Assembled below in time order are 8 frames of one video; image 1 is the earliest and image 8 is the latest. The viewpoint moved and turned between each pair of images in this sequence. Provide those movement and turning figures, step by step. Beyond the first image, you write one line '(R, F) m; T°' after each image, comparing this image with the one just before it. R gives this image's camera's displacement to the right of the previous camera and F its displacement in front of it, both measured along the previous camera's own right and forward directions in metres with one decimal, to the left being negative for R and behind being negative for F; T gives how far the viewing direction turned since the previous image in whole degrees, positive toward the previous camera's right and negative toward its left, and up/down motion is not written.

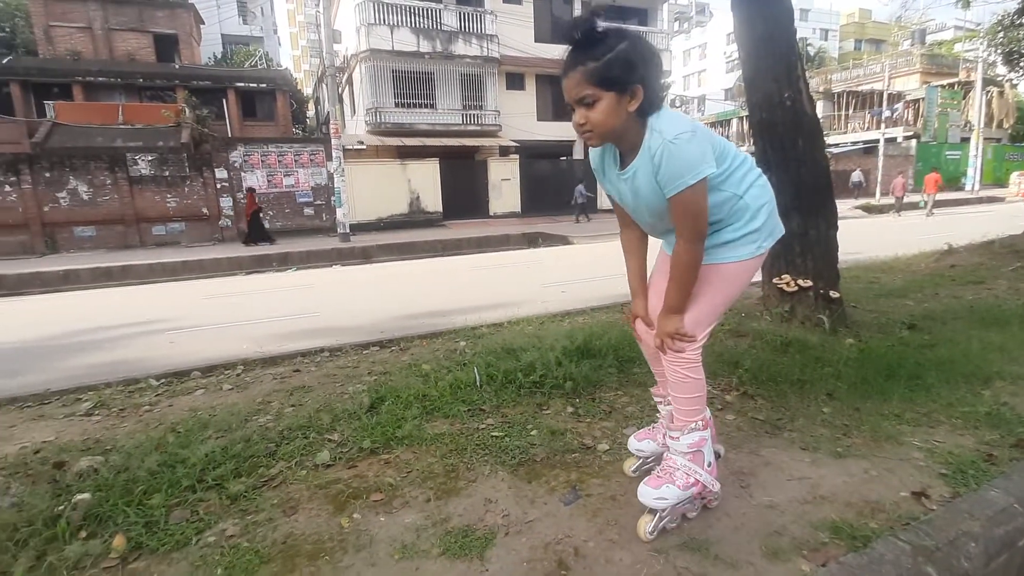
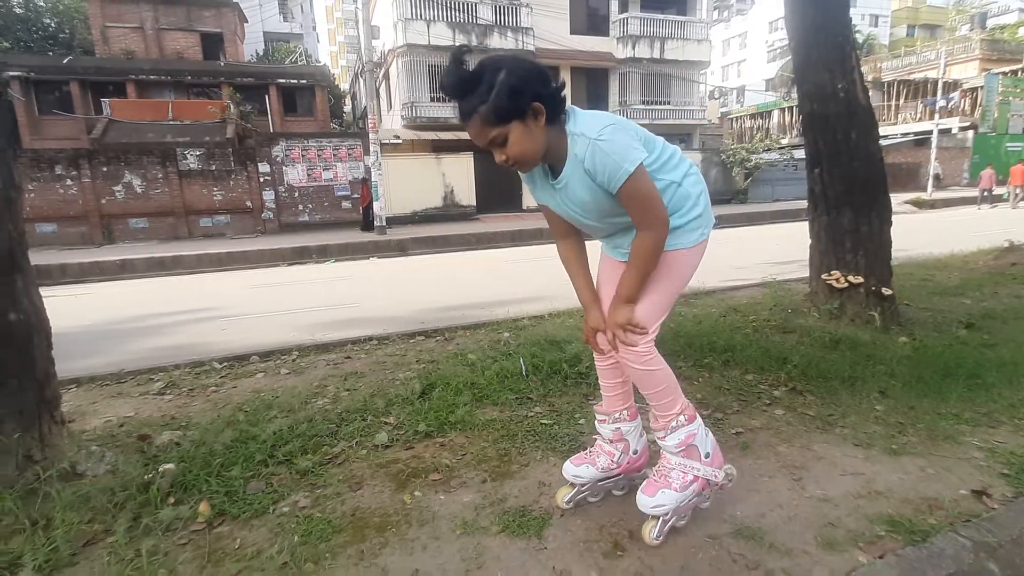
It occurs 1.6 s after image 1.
(-0.1, -0.1) m; -3°
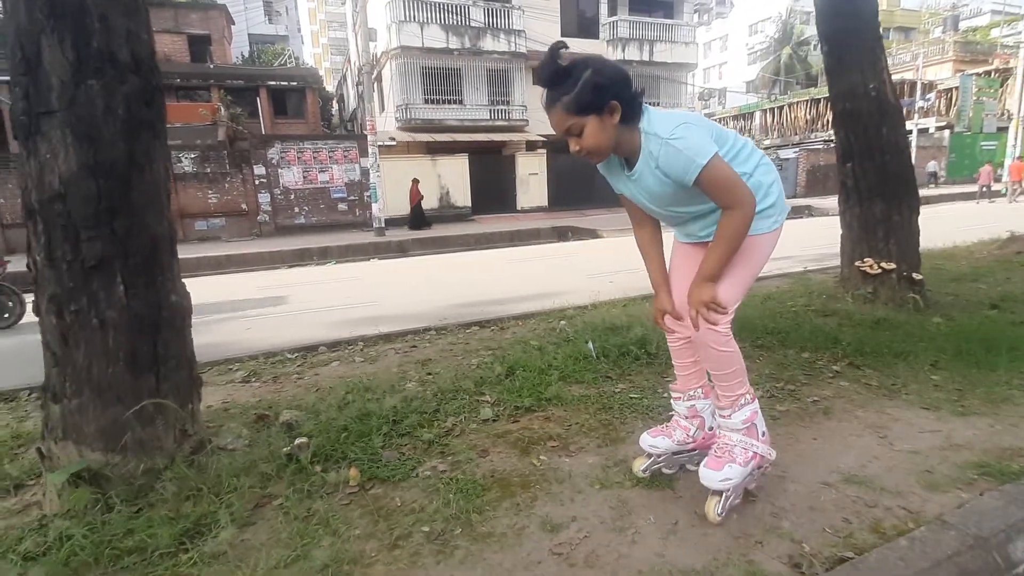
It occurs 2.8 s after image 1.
(-0.6, -0.2) m; +2°
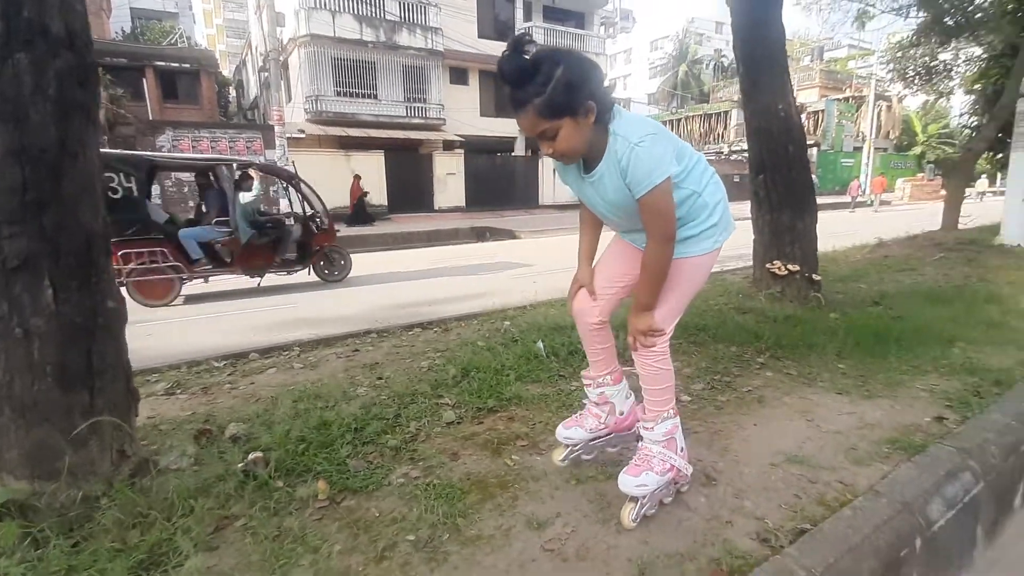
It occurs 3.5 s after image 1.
(-0.3, 0.0) m; +10°
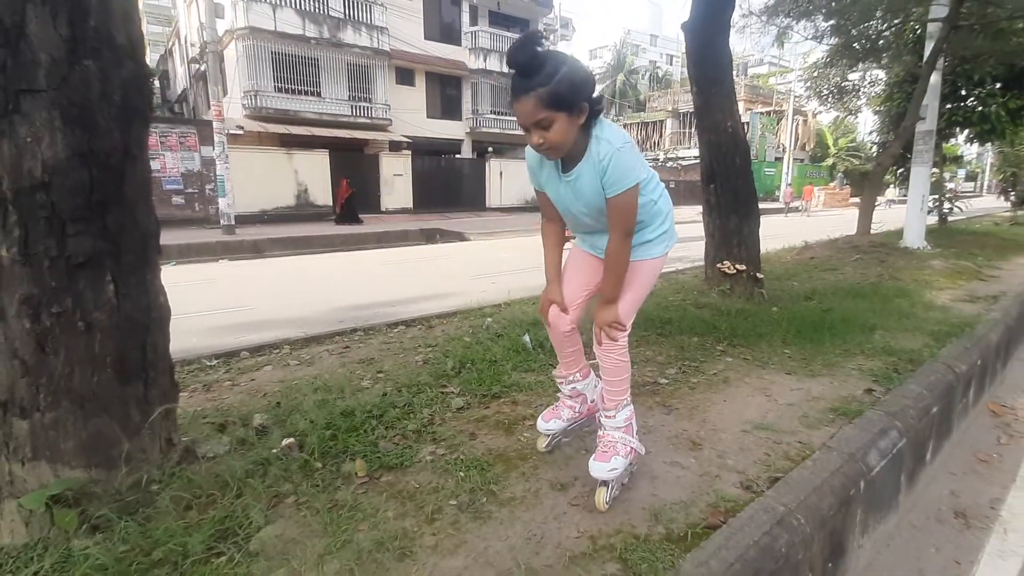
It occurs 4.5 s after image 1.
(-0.3, -0.3) m; +7°
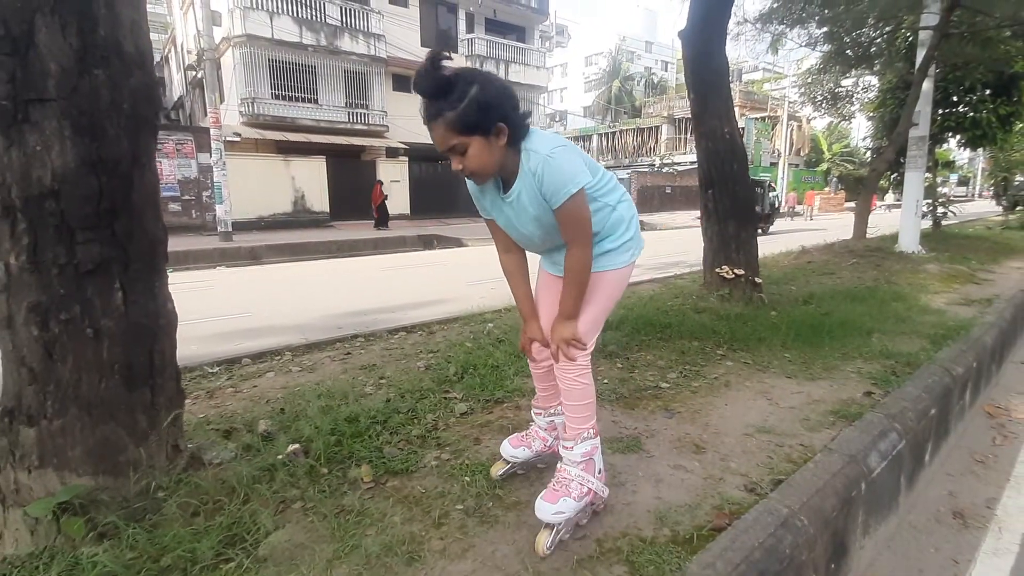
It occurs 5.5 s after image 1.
(0.0, 0.0) m; 0°
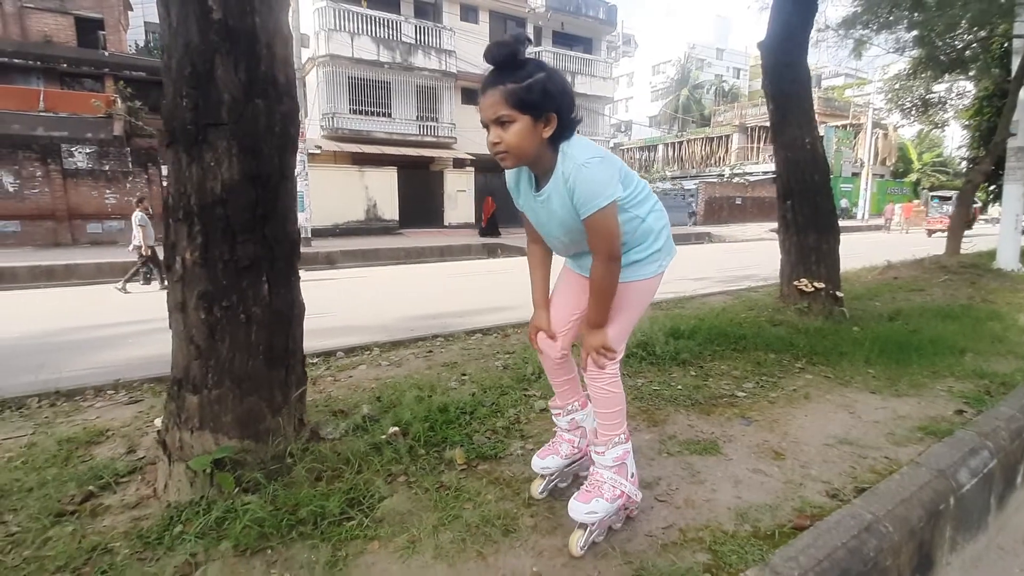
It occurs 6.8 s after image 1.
(-0.1, -0.2) m; -7°
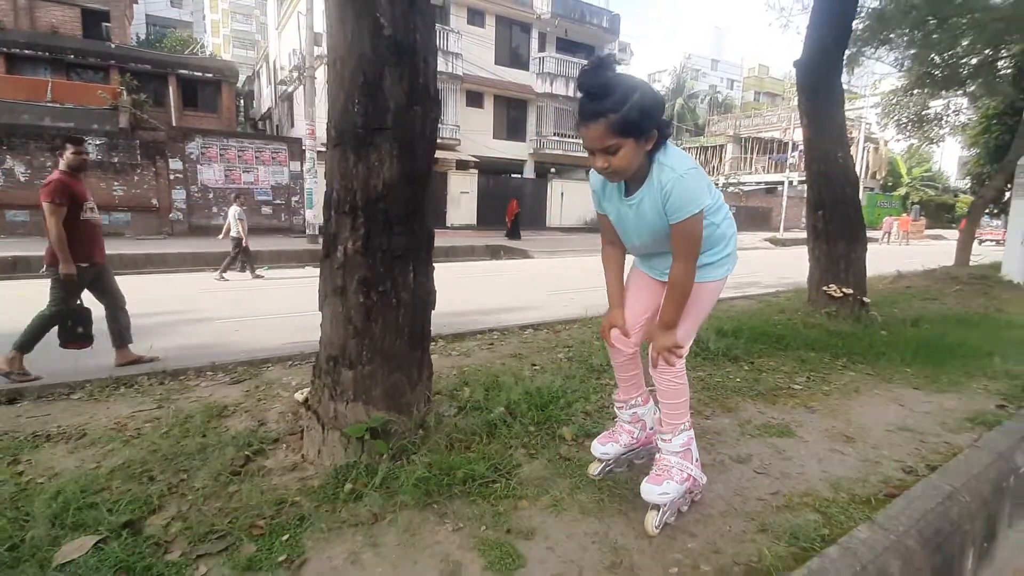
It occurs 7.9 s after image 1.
(-0.6, -0.3) m; +1°
